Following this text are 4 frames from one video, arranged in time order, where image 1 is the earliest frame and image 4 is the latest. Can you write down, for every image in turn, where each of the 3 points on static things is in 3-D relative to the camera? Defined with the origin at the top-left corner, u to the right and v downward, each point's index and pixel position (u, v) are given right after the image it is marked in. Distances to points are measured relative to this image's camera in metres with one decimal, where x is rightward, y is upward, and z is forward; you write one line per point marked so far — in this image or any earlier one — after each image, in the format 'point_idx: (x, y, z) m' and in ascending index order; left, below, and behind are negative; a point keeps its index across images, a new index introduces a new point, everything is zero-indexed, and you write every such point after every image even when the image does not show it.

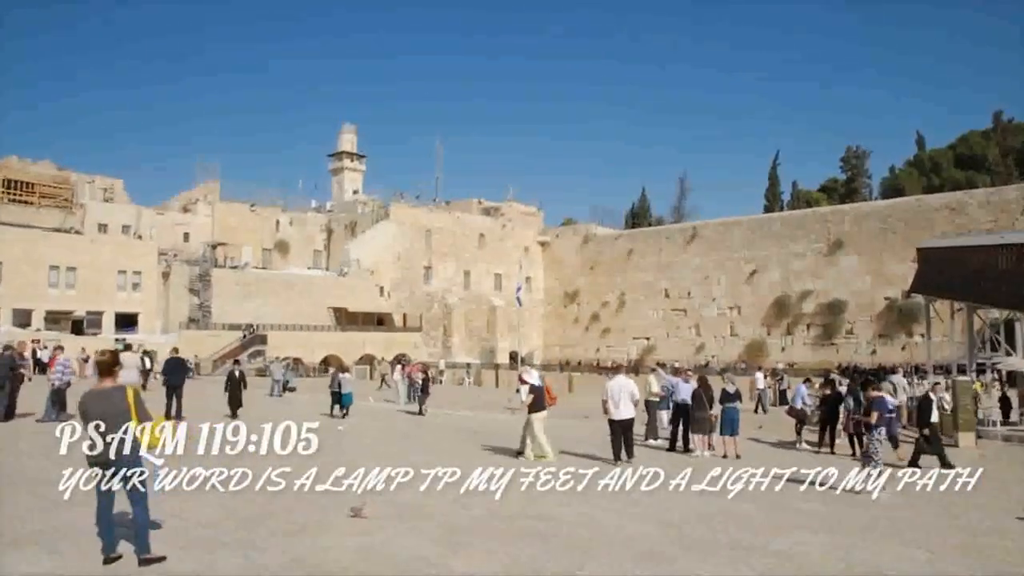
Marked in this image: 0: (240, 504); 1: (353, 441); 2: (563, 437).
0: (-2.5, -2.0, +7.8) m
1: (-2.4, -2.3, +12.8) m
2: (+0.9, -2.5, +13.8) m
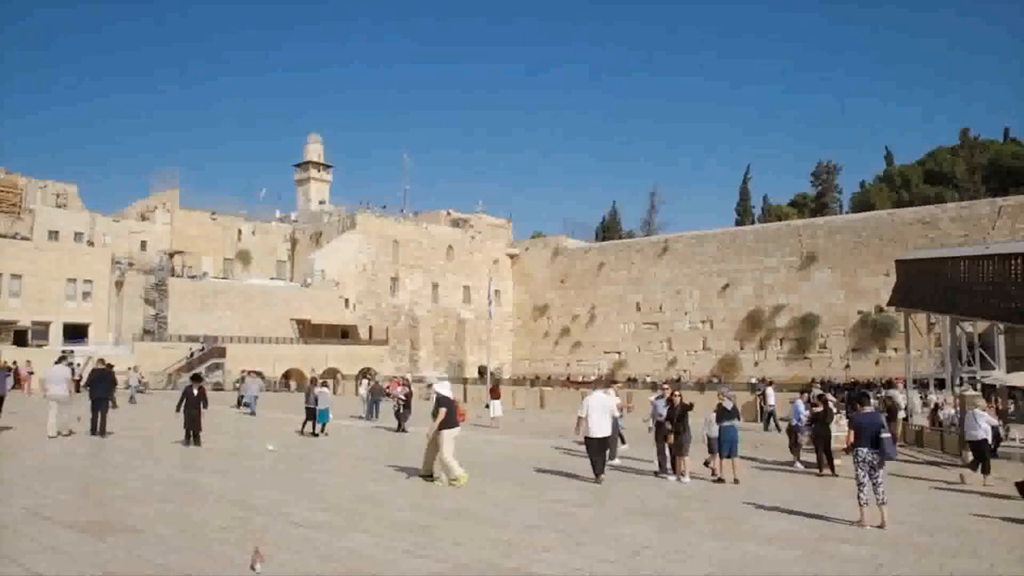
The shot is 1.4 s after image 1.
0: (-2.8, -2.0, +7.1) m
1: (-2.9, -2.5, +12.0) m
2: (+0.4, -2.6, +13.2) m
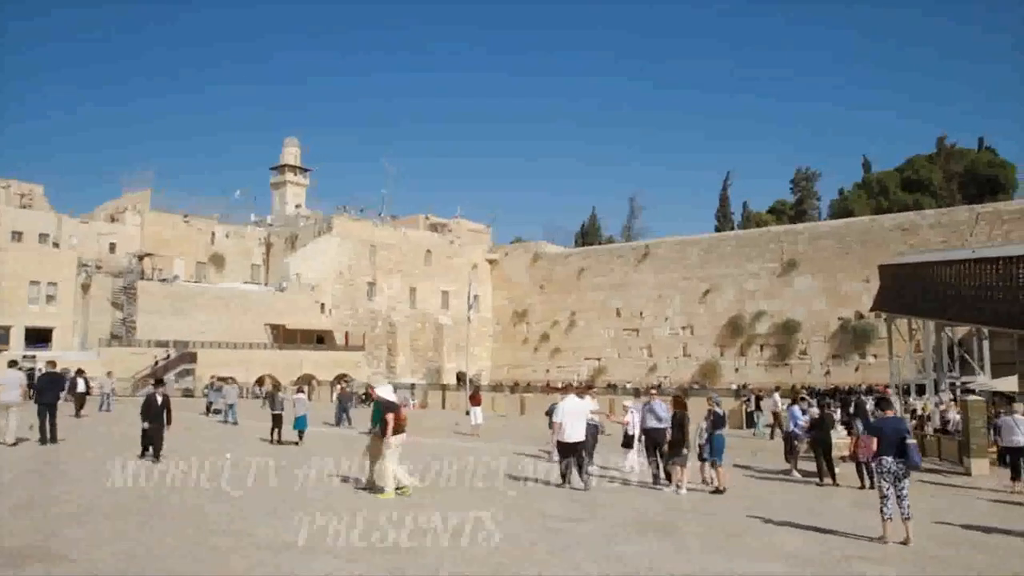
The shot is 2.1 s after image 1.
0: (-2.9, -2.0, +6.6) m
1: (-3.1, -2.5, +11.5) m
2: (+0.1, -2.7, +12.8) m
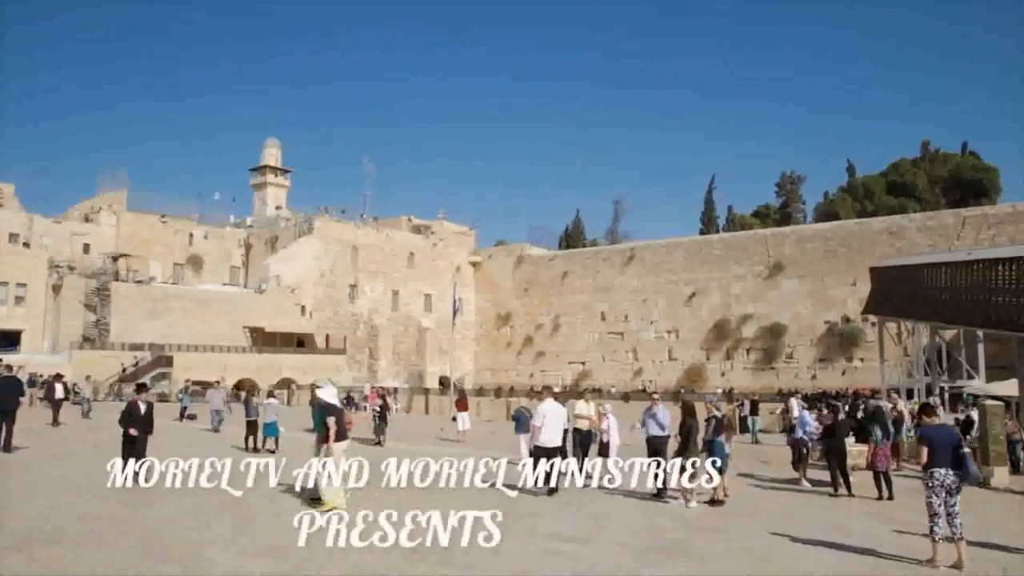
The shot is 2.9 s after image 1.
0: (-3.0, -2.0, +6.1) m
1: (-3.3, -2.5, +11.1) m
2: (-0.1, -2.7, +12.4) m
